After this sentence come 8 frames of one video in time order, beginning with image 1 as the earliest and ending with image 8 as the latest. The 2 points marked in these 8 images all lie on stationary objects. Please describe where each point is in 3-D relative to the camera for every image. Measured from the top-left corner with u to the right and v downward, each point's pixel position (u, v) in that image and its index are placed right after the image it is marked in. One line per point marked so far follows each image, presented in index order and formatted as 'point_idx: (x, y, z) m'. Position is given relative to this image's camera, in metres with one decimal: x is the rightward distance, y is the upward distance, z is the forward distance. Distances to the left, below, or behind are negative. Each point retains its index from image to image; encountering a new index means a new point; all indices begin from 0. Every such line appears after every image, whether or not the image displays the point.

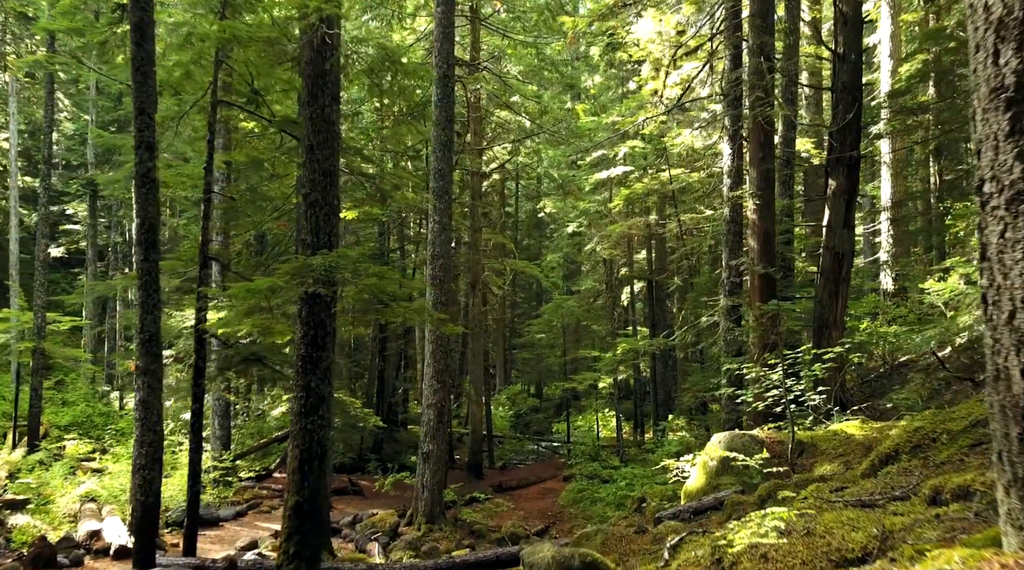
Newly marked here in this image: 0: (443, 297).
0: (-1.3, -0.2, +17.8) m
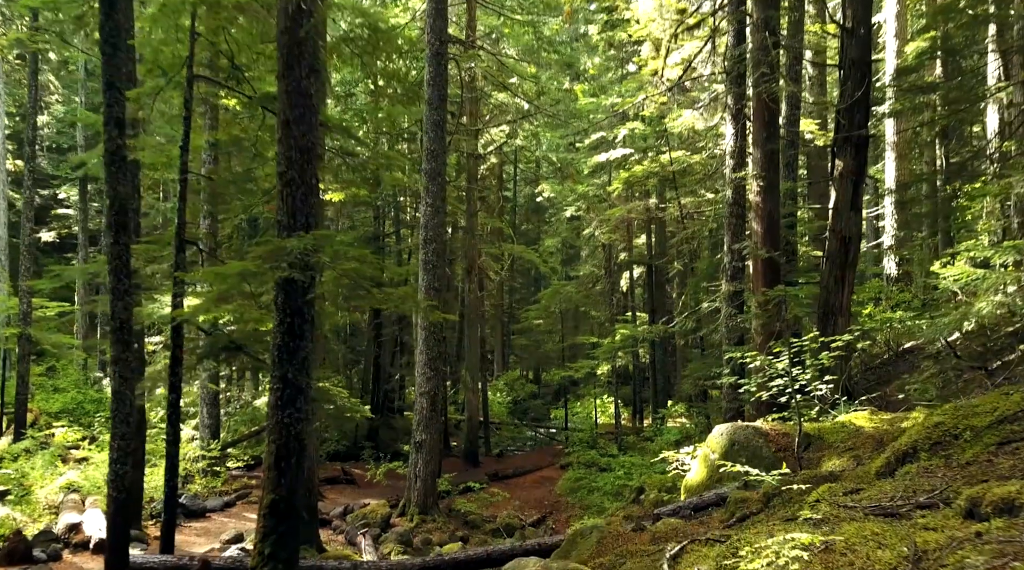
0: (-1.4, +0.1, +17.3) m
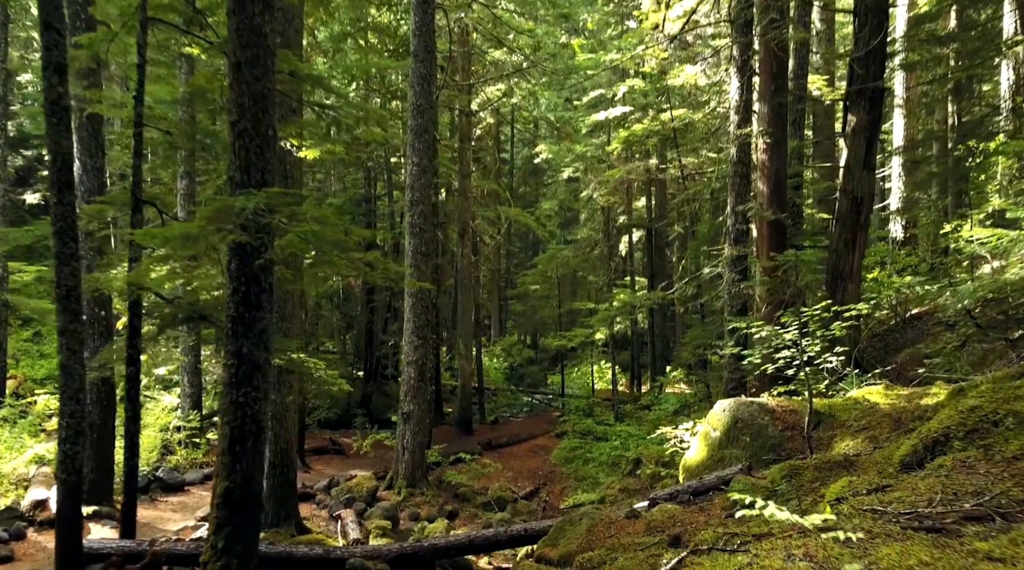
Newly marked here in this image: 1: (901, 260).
0: (-1.6, +0.7, +16.5) m
1: (+7.8, +0.5, +18.9) m
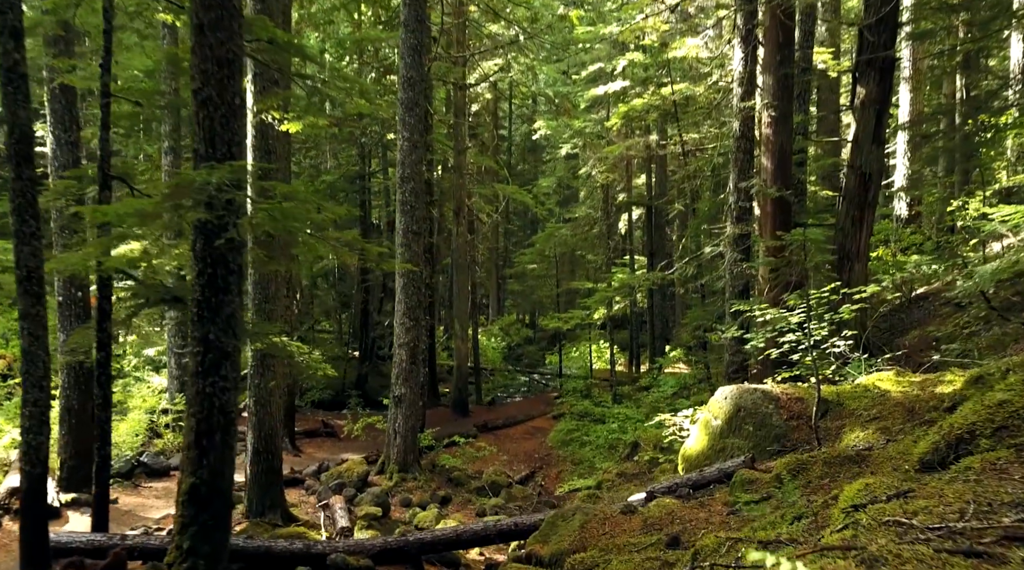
0: (-1.7, +1.1, +15.9) m
1: (+7.7, +0.9, +18.4) m
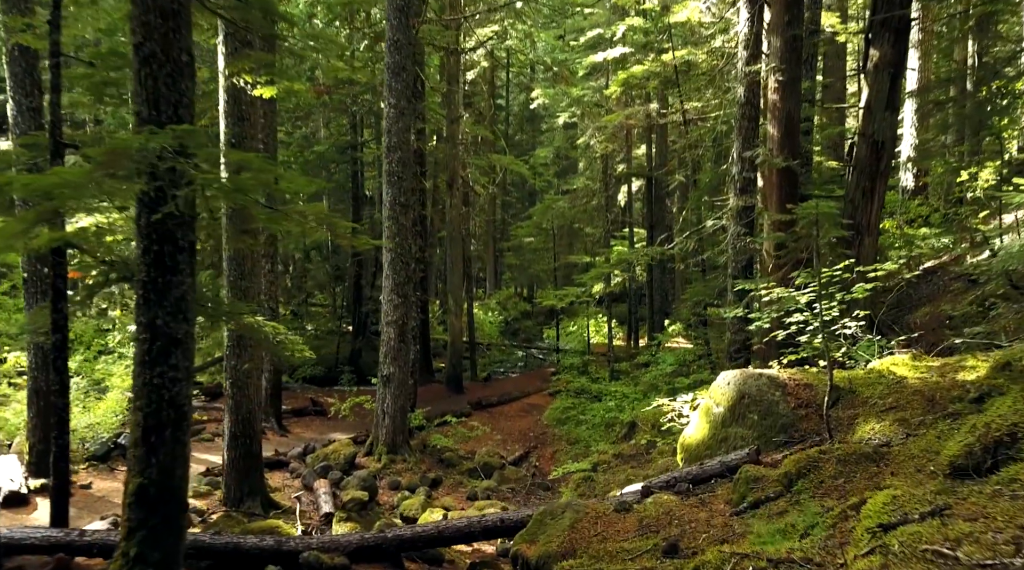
0: (-1.8, +1.5, +15.2) m
1: (+7.6, +1.4, +17.7) m
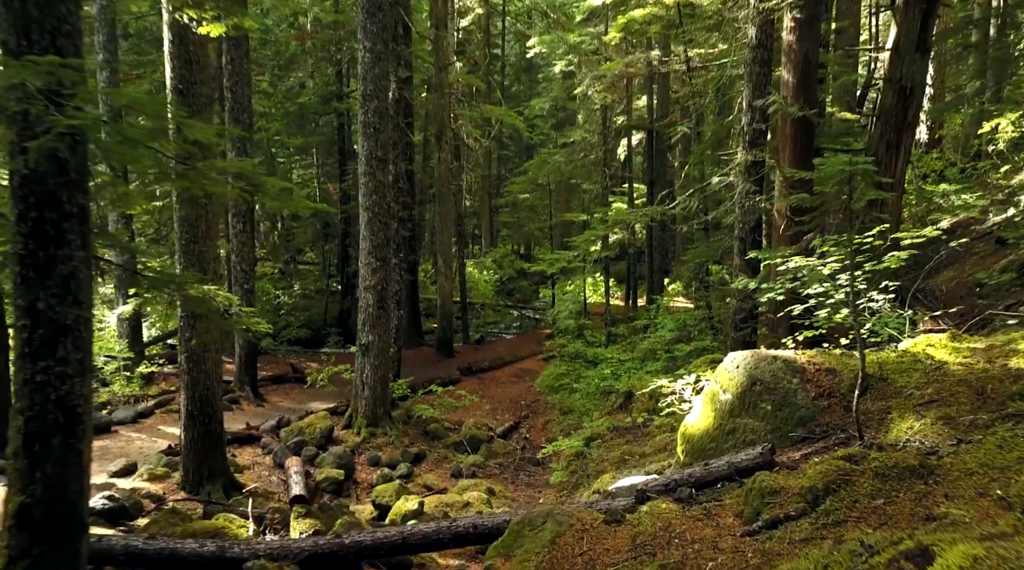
0: (-2.0, +2.0, +14.0) m
1: (+7.4, +2.1, +16.4) m
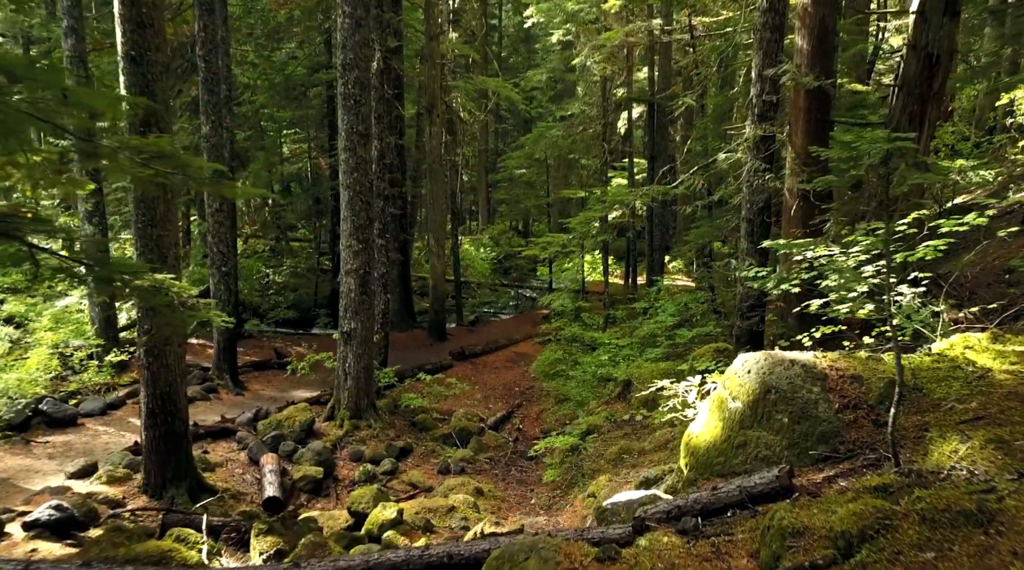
0: (-2.1, +2.3, +13.0) m
1: (+7.3, +2.4, +15.5) m
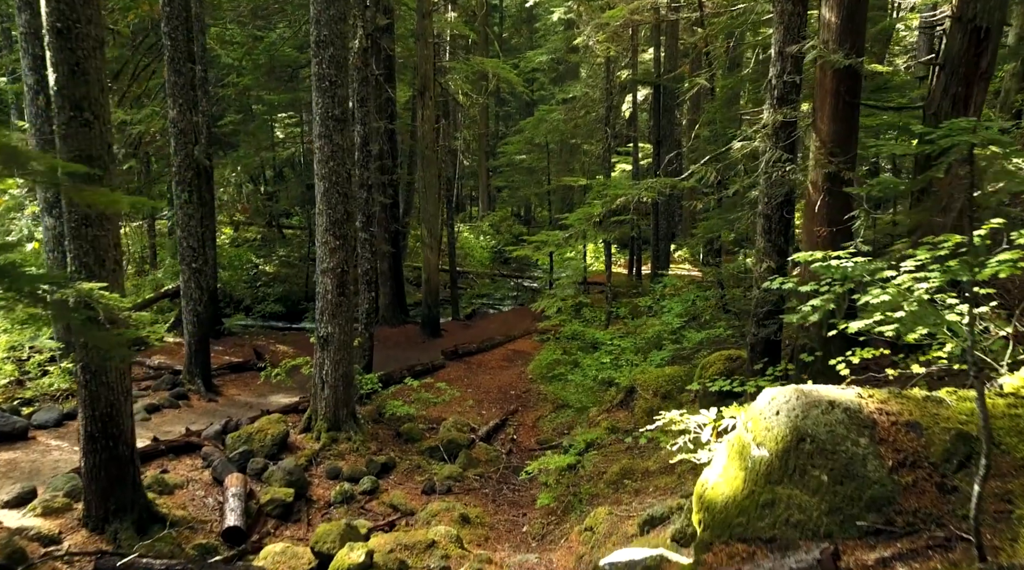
0: (-2.2, +2.3, +11.8) m
1: (+7.2, +2.4, +14.2) m
